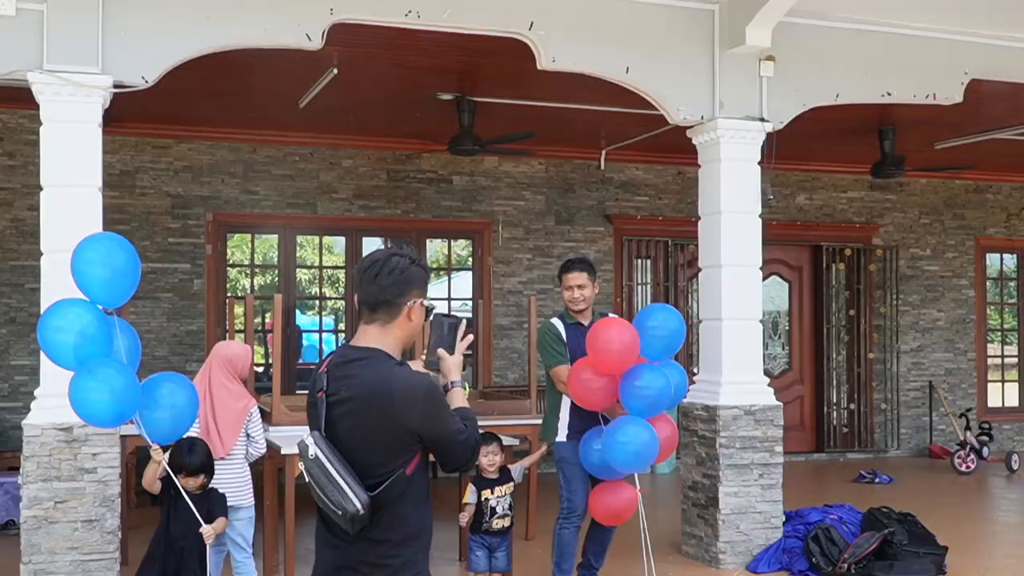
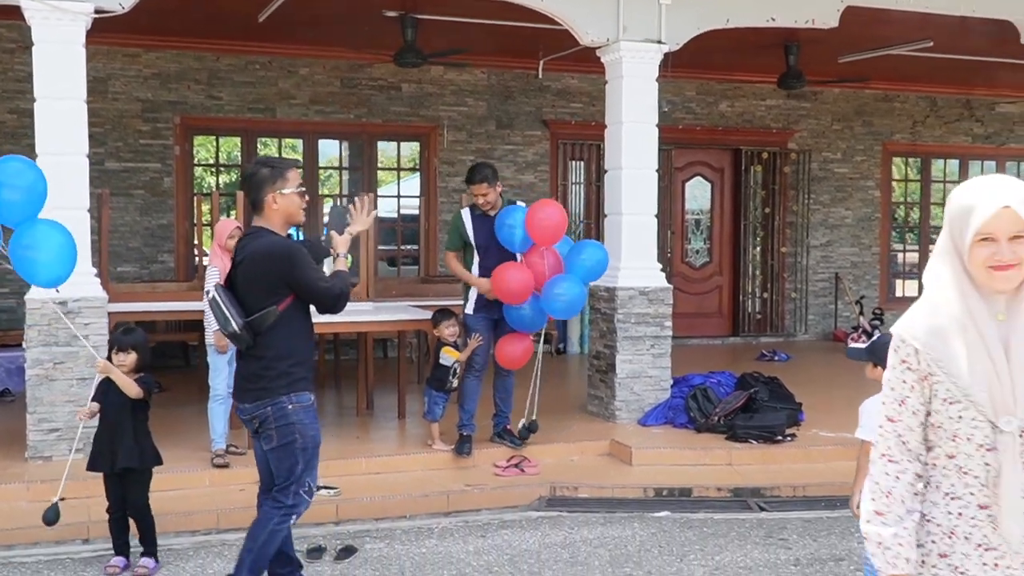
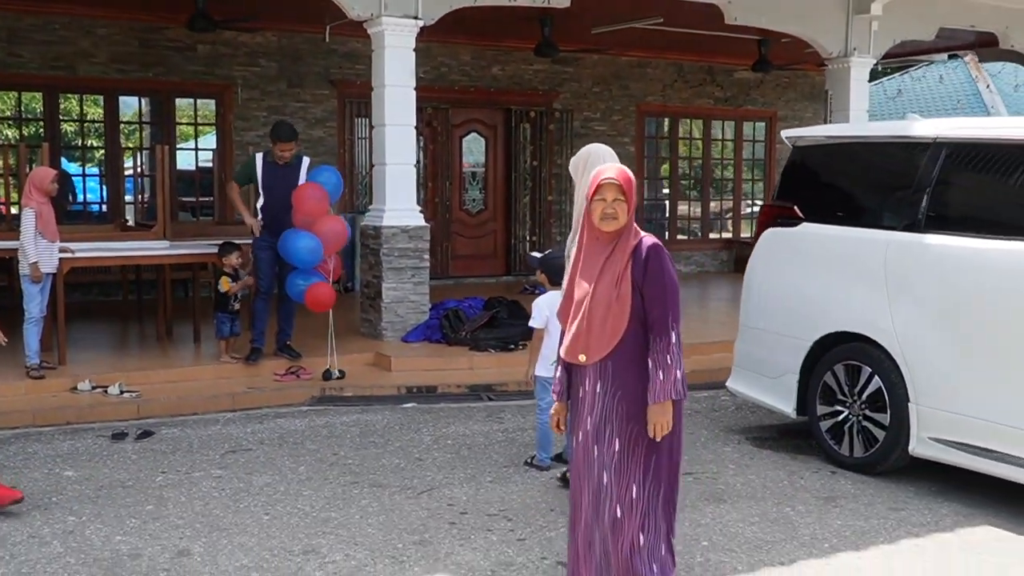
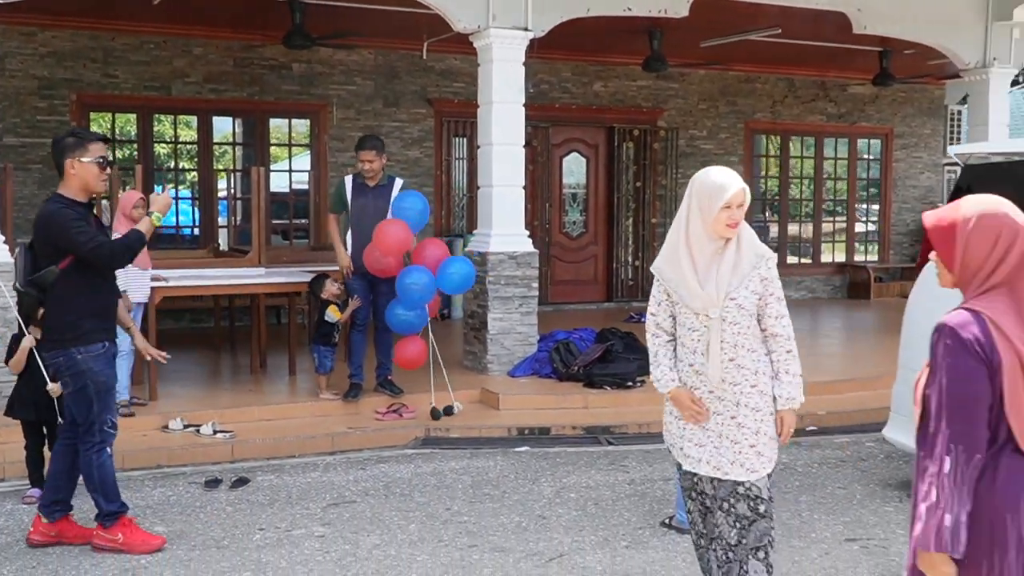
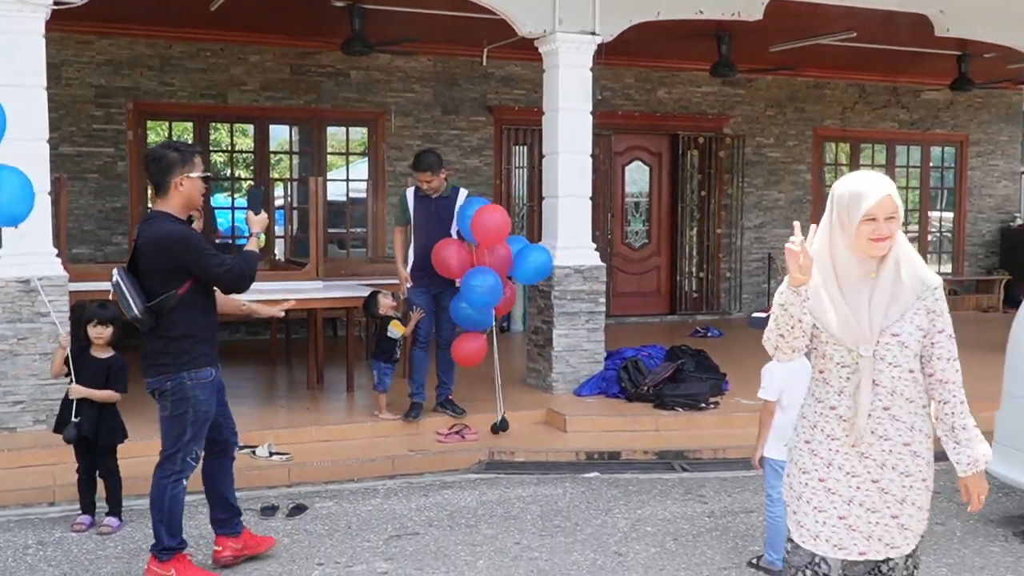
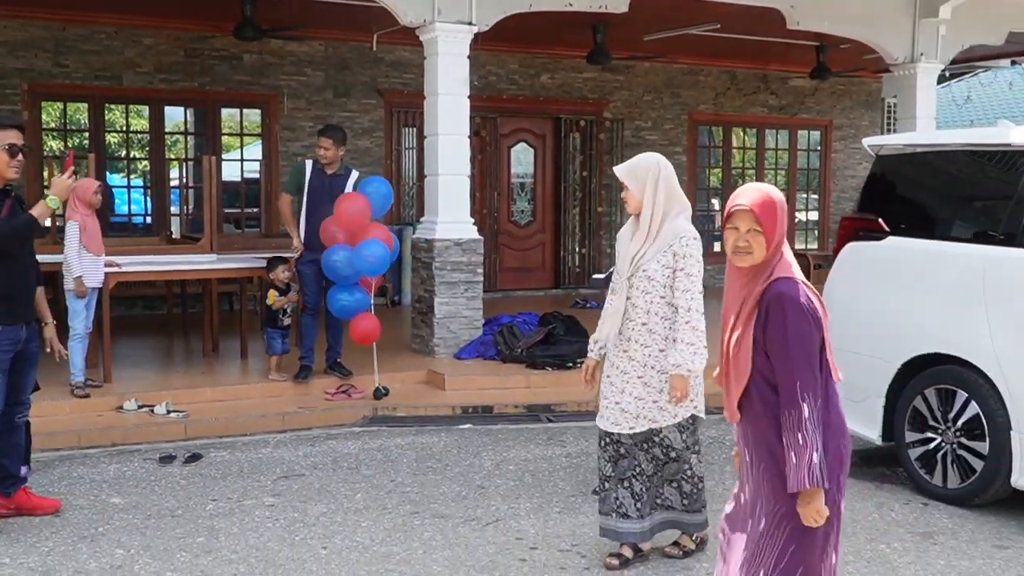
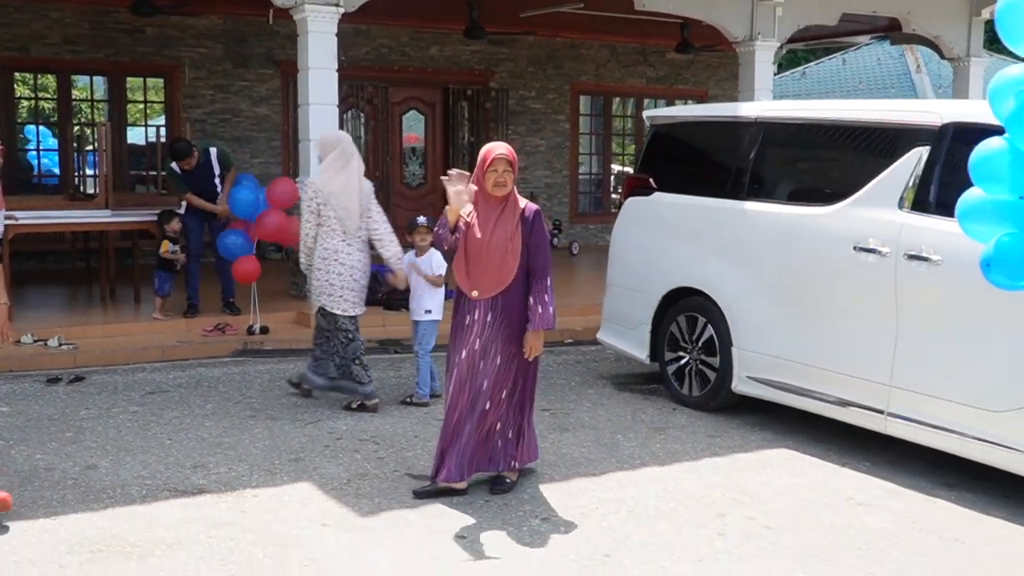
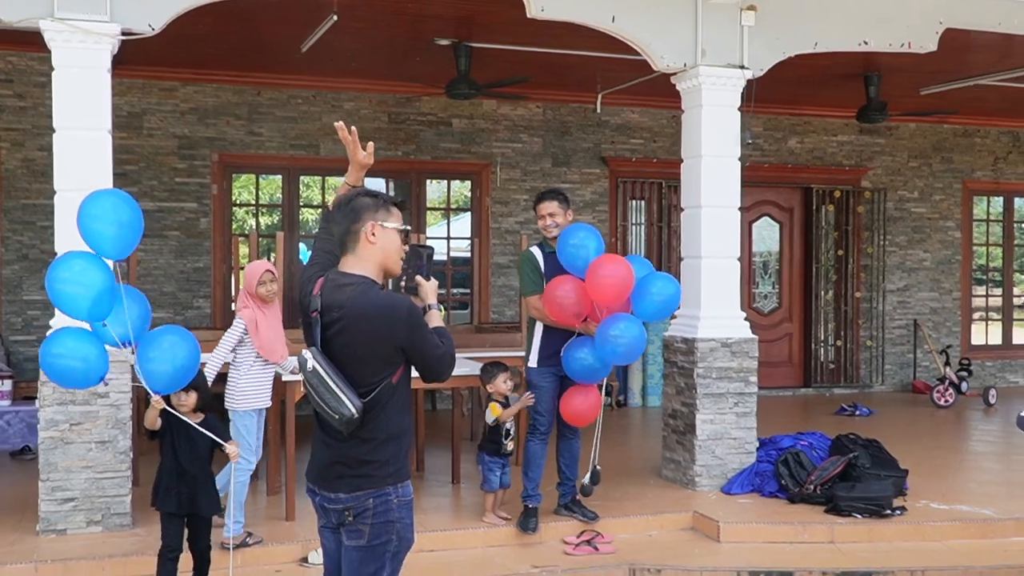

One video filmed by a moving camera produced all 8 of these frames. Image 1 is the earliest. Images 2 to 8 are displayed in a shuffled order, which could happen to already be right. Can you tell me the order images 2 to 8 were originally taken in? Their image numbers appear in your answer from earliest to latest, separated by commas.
8, 2, 5, 4, 6, 3, 7
